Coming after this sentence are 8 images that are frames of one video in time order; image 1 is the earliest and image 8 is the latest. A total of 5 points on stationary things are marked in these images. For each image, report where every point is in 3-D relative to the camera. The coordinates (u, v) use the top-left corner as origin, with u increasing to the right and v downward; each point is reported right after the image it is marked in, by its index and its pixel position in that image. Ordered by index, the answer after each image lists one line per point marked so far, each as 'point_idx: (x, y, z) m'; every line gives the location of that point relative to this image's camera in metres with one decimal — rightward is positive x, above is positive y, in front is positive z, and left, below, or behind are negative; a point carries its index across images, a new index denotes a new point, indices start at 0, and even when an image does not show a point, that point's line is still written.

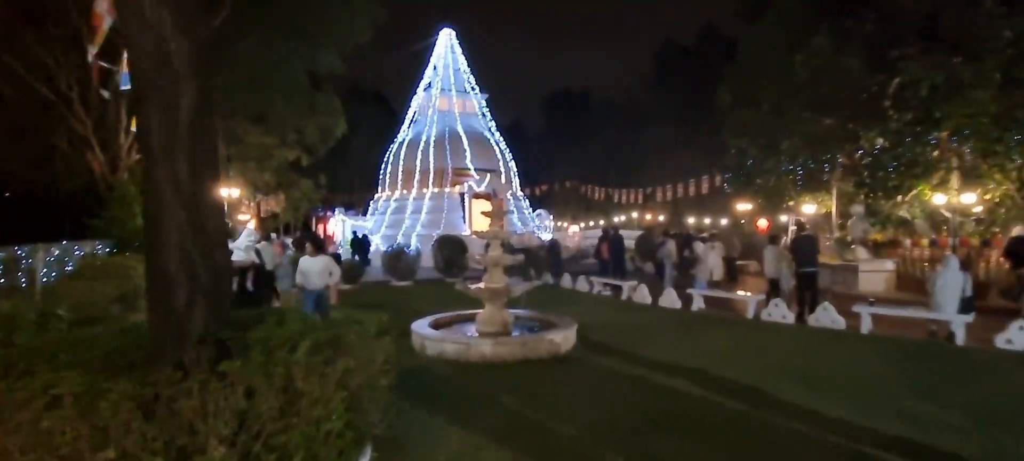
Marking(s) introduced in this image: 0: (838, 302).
0: (+9.0, -2.0, +13.3) m
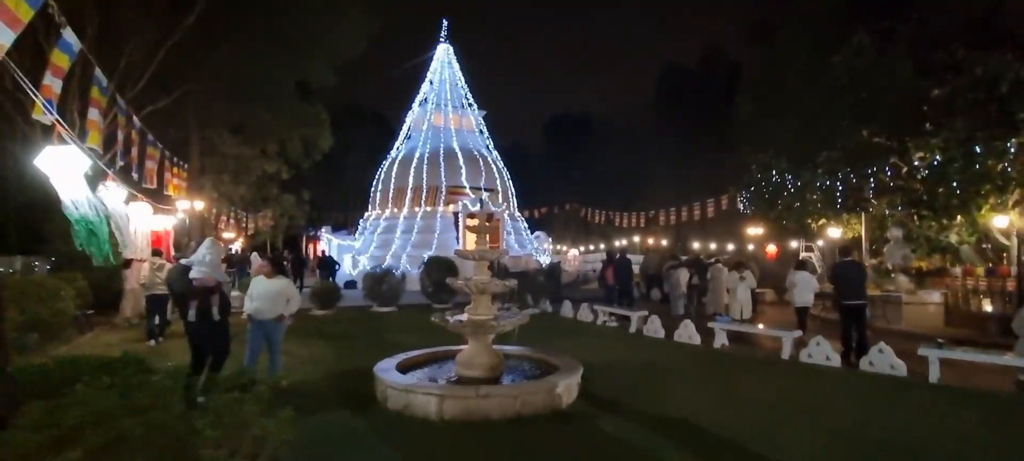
0: (+8.8, -2.6, +11.4) m
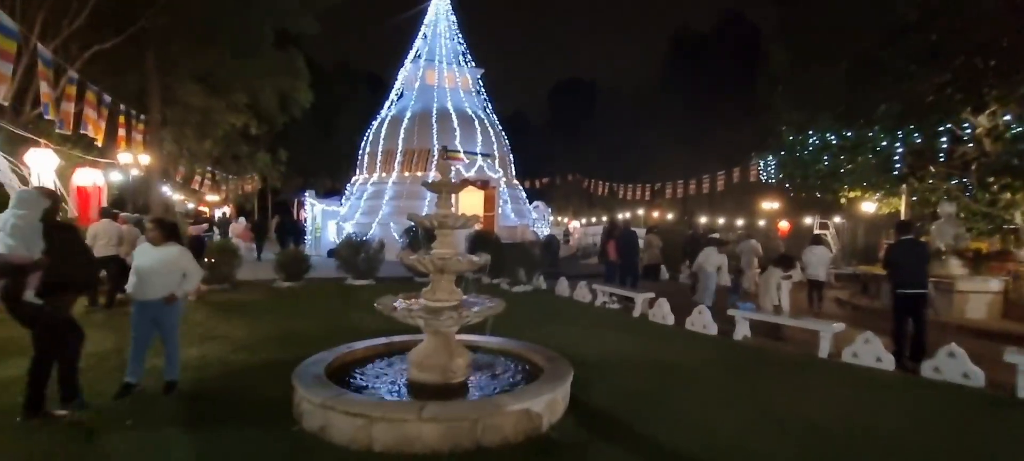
0: (+8.4, -2.1, +9.5) m
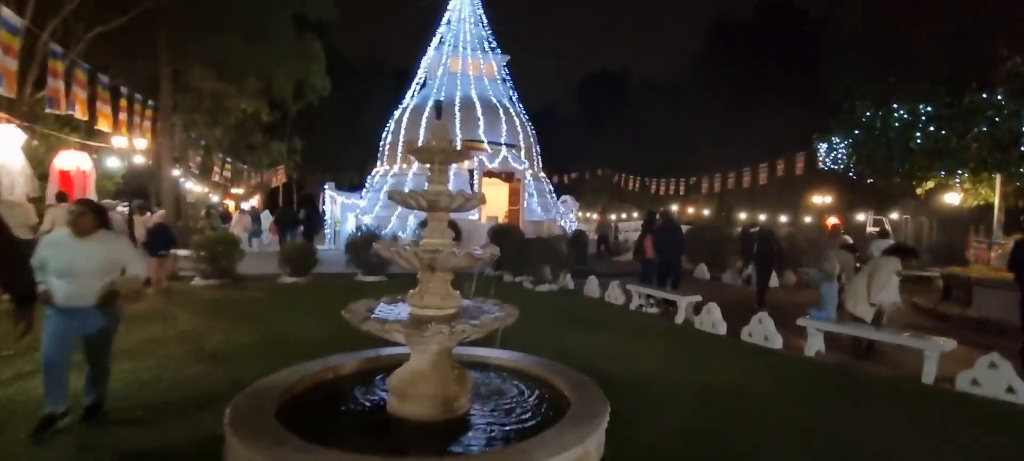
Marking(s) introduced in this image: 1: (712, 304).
0: (+8.8, -2.0, +7.5) m
1: (+4.0, -1.5, +9.5) m
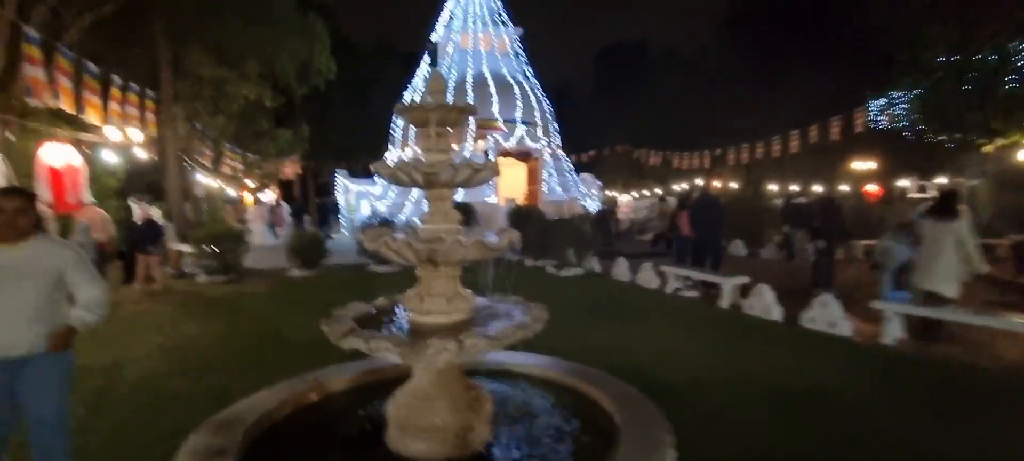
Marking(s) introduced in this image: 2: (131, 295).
0: (+9.1, -1.4, +6.2) m
1: (+4.4, -1.0, +8.3) m
2: (-7.9, -1.4, +10.0) m
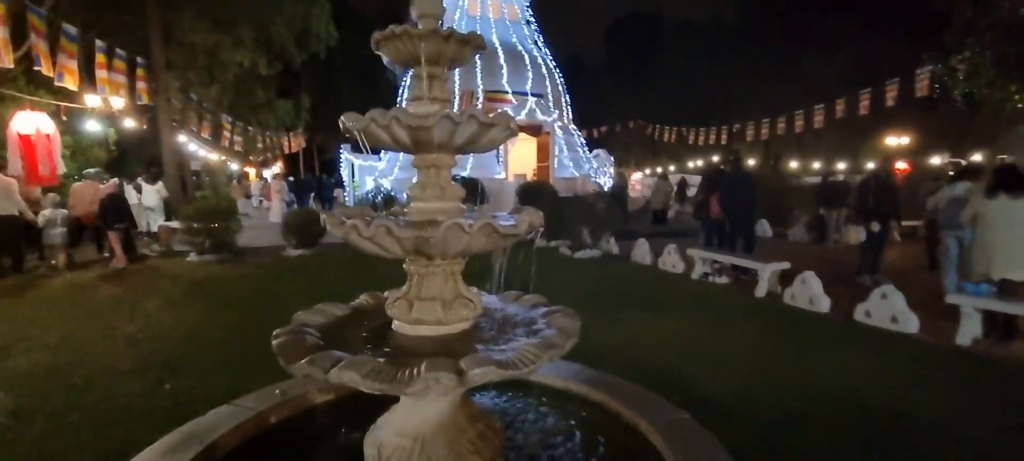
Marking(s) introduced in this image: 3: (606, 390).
0: (+9.3, -1.2, +5.2) m
1: (+4.6, -0.7, +7.4) m
2: (-7.6, -0.9, +9.3) m
3: (+0.8, -1.2, +3.3) m
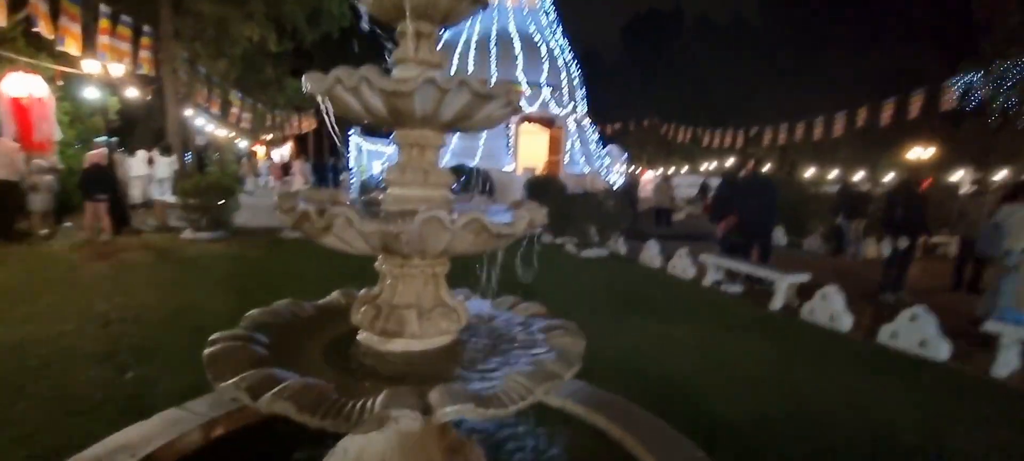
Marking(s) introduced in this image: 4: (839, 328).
0: (+9.2, -1.7, +4.6) m
1: (+4.6, -0.8, +6.9) m
2: (-7.6, -0.4, +8.9) m
3: (+0.7, -1.2, +2.9) m
4: (+4.5, -1.4, +6.7) m
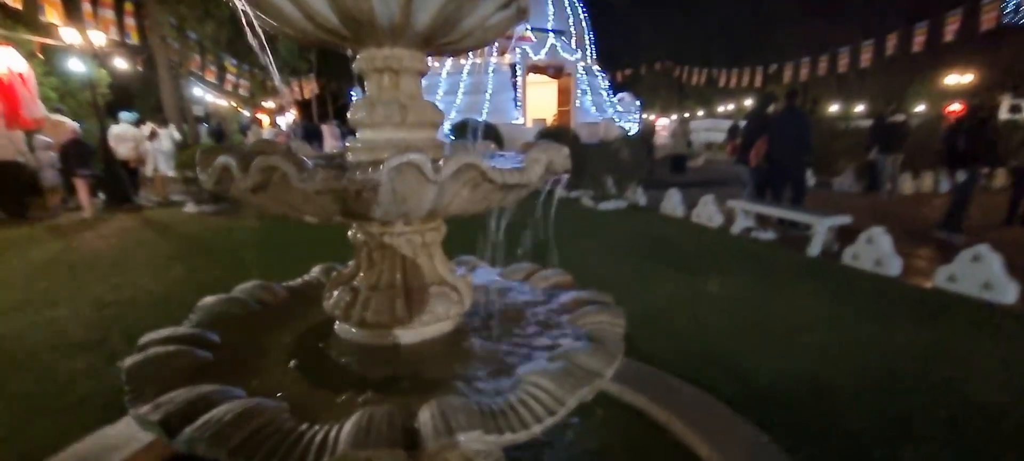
0: (+9.4, -0.8, +3.9) m
1: (+4.8, 0.0, +6.3) m
2: (-7.3, 0.0, +8.6) m
3: (+0.8, -0.9, +2.5) m
4: (+4.7, -0.5, +6.1) m
